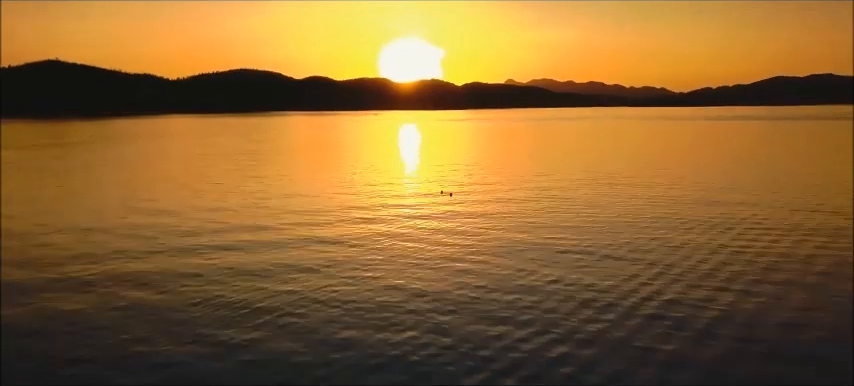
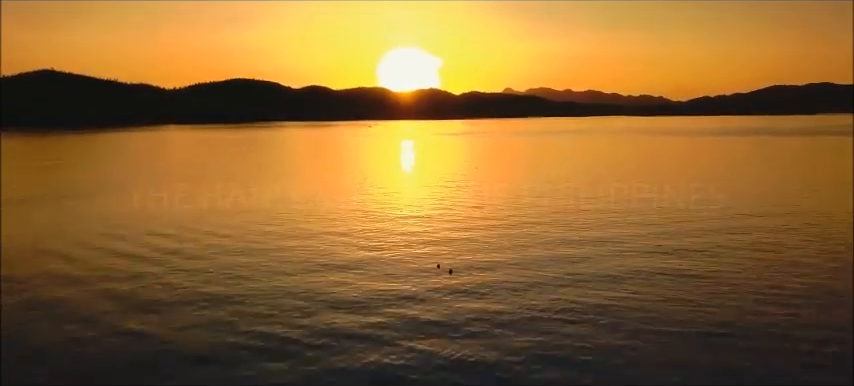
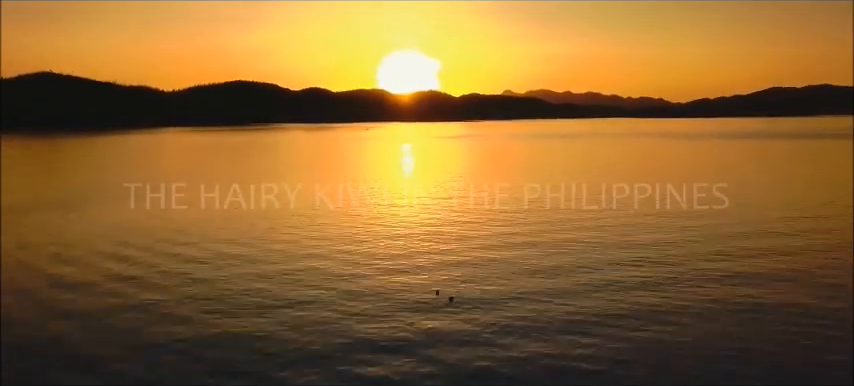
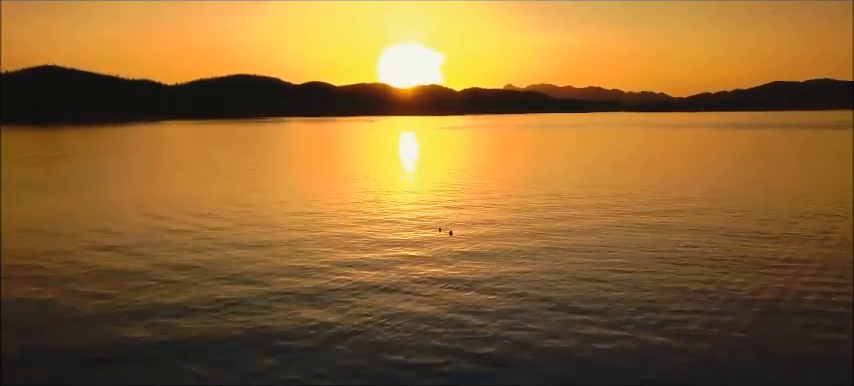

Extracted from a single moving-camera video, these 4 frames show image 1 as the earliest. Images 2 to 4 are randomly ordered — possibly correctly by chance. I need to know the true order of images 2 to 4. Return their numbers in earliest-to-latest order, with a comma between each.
4, 2, 3
